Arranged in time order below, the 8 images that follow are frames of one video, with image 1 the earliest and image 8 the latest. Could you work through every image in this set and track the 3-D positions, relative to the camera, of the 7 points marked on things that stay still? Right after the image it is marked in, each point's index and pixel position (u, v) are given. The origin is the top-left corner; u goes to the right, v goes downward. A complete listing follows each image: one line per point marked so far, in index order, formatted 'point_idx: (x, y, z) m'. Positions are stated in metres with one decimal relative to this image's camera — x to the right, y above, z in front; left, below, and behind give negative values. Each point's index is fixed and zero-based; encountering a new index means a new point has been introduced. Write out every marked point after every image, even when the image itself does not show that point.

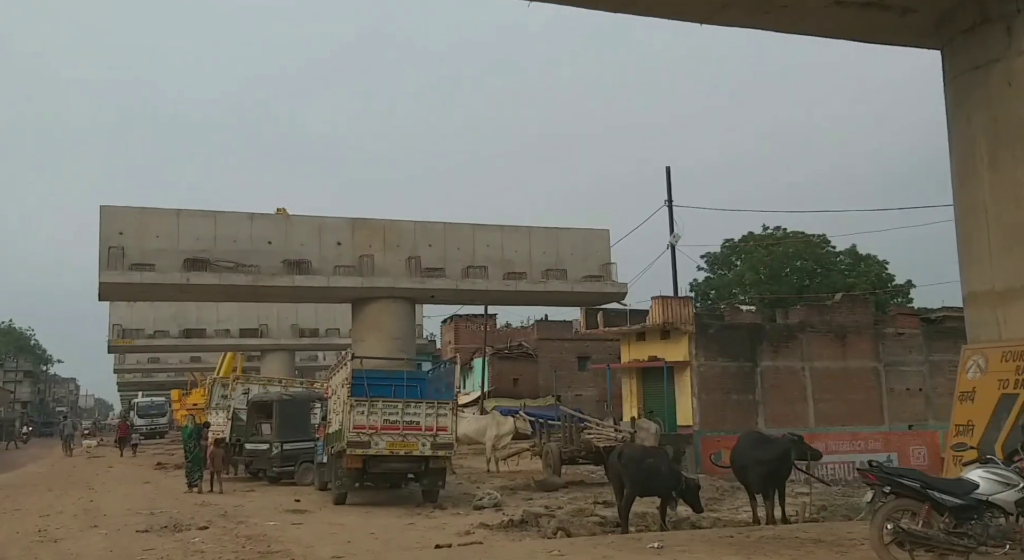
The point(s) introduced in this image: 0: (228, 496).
0: (-6.1, -4.6, +19.0) m
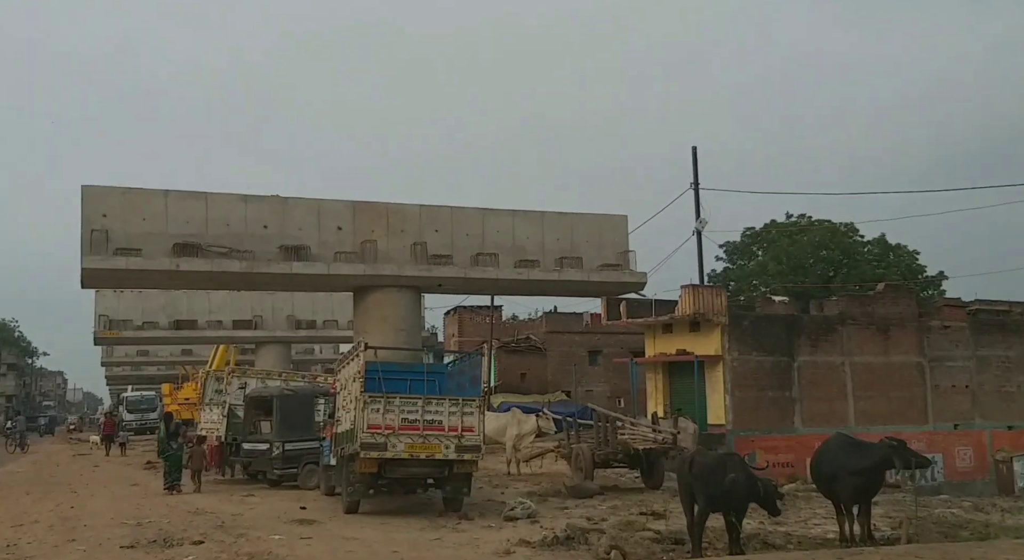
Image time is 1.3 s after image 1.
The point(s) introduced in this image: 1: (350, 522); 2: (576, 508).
0: (-5.6, -4.3, +17.2) m
1: (-2.5, -3.7, +13.7) m
2: (+1.0, -3.7, +14.4) m
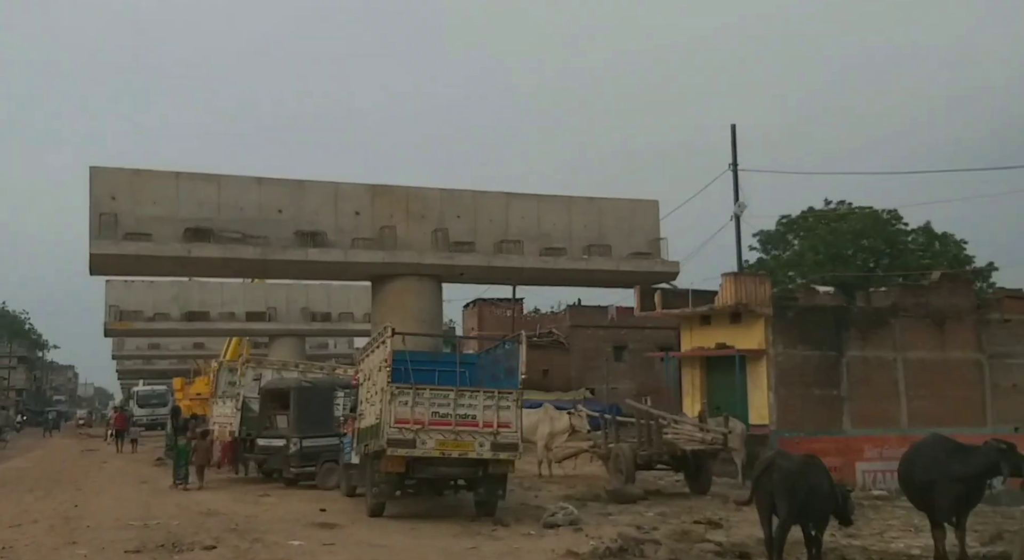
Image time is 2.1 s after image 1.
0: (-4.9, -4.0, +16.1) m
1: (-1.9, -3.4, +12.5) m
2: (+1.5, -3.5, +13.2) m
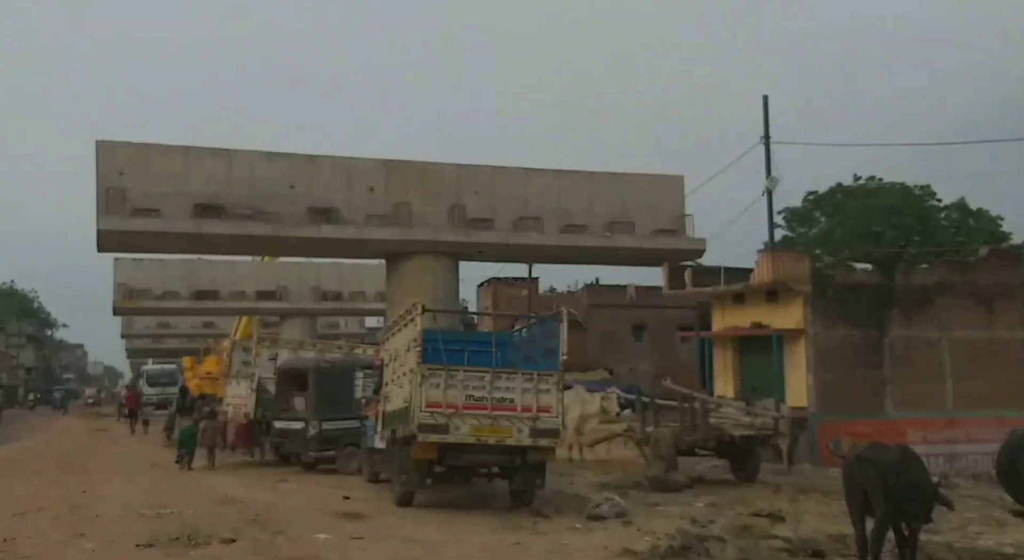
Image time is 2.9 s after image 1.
0: (-4.4, -3.6, +15.2) m
1: (-1.4, -3.1, +11.6) m
2: (+2.1, -3.1, +12.2) m
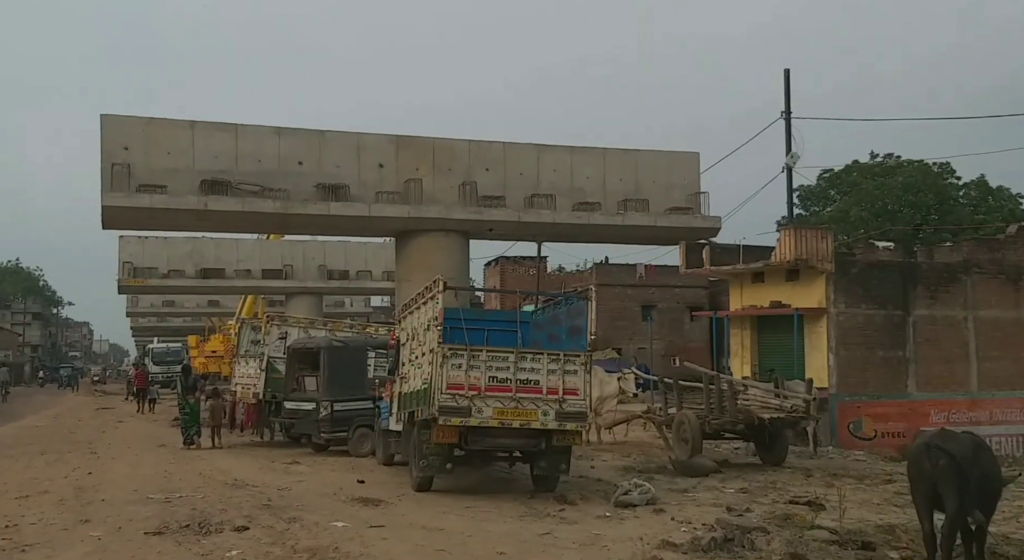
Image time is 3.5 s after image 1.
0: (-4.1, -3.2, +14.7) m
1: (-1.1, -2.8, +11.1) m
2: (+2.4, -2.8, +11.7) m
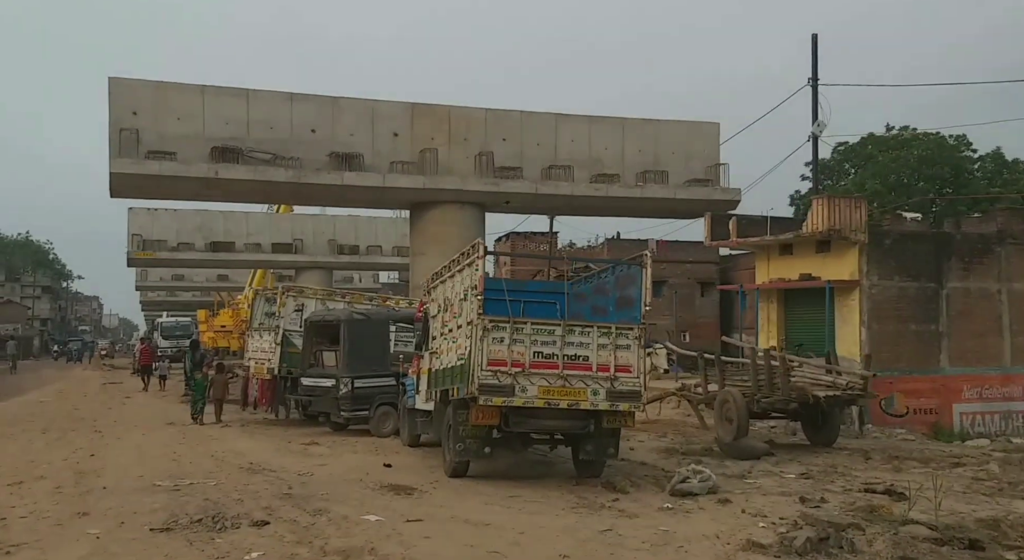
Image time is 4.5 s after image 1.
0: (-3.5, -2.7, +13.7) m
1: (-0.6, -2.4, +10.0) m
2: (+2.9, -2.4, +10.6) m
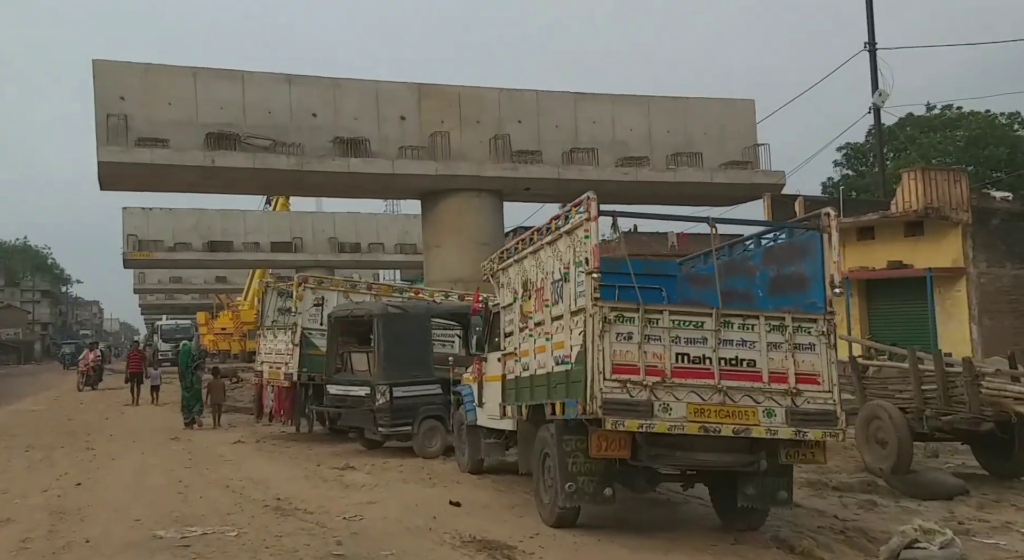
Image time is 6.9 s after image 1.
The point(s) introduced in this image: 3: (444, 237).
0: (-2.4, -2.5, +10.8) m
1: (+0.6, -2.2, +7.1) m
2: (+4.0, -2.2, +7.7) m
3: (-0.7, +1.1, +18.3) m
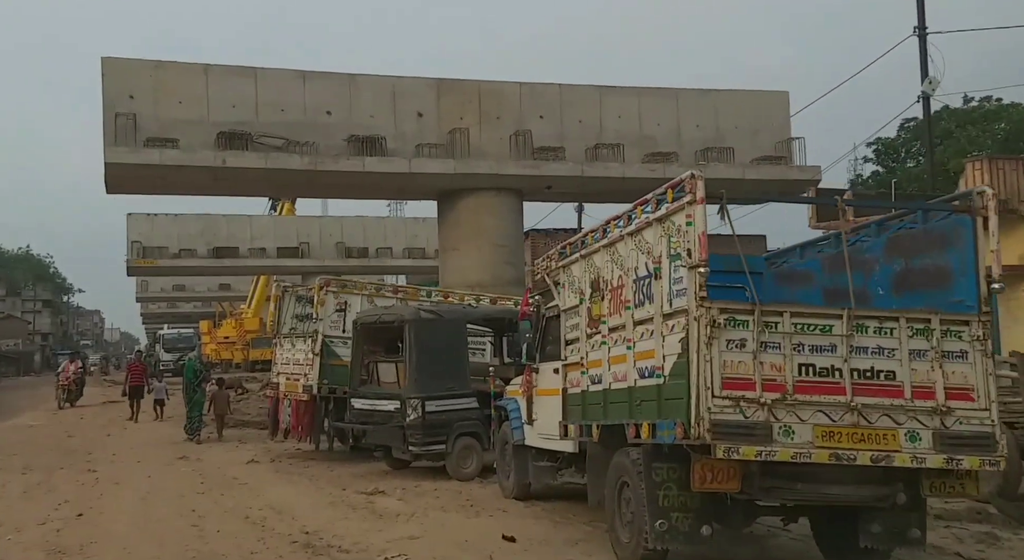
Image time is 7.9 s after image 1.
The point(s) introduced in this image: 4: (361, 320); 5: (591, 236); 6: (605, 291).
0: (-1.8, -2.5, +9.5) m
1: (+1.1, -2.1, +5.9) m
2: (+4.6, -2.1, +6.5) m
3: (-0.1, +1.1, +17.0) m
4: (-2.1, -0.6, +13.0) m
5: (+0.6, +0.3, +8.3) m
6: (+0.8, -0.1, +7.6) m
